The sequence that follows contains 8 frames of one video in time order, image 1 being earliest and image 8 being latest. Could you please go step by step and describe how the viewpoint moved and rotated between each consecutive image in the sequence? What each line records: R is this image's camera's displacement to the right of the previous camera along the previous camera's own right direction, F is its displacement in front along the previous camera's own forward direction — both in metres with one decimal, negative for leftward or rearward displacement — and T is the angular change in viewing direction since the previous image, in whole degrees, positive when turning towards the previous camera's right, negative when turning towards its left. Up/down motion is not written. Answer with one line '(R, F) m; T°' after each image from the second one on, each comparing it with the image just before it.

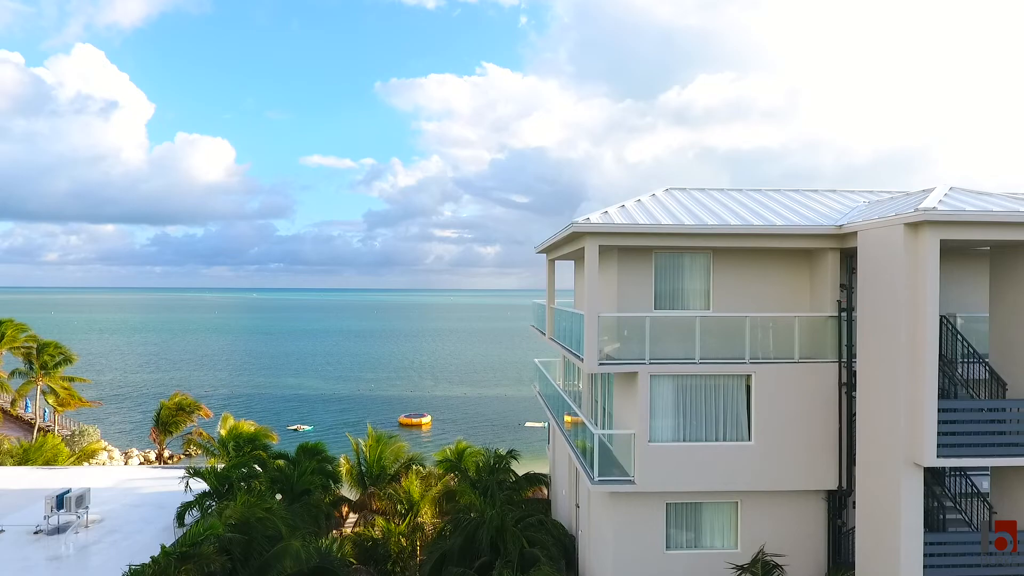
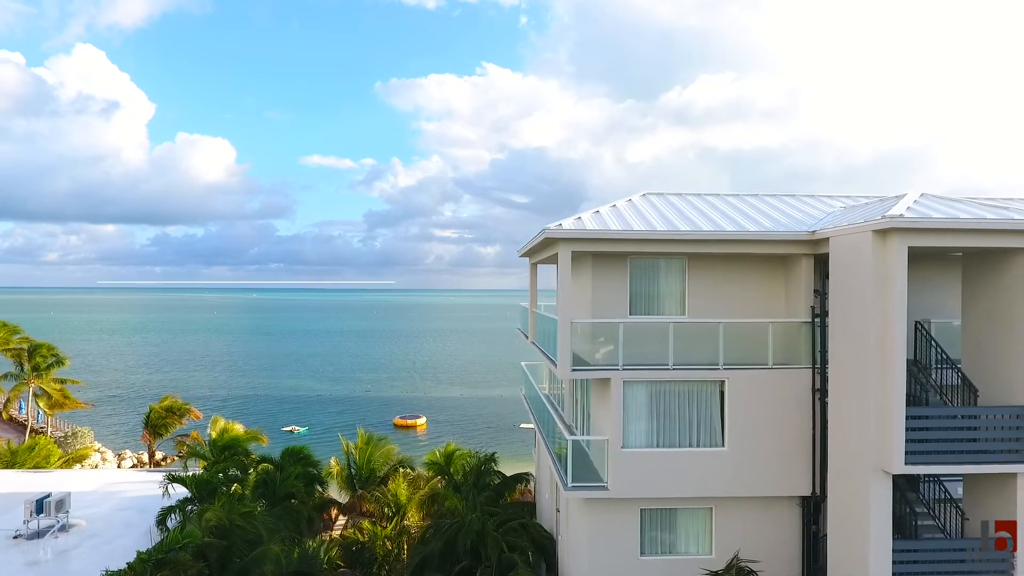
(+0.5, 0.0) m; 0°
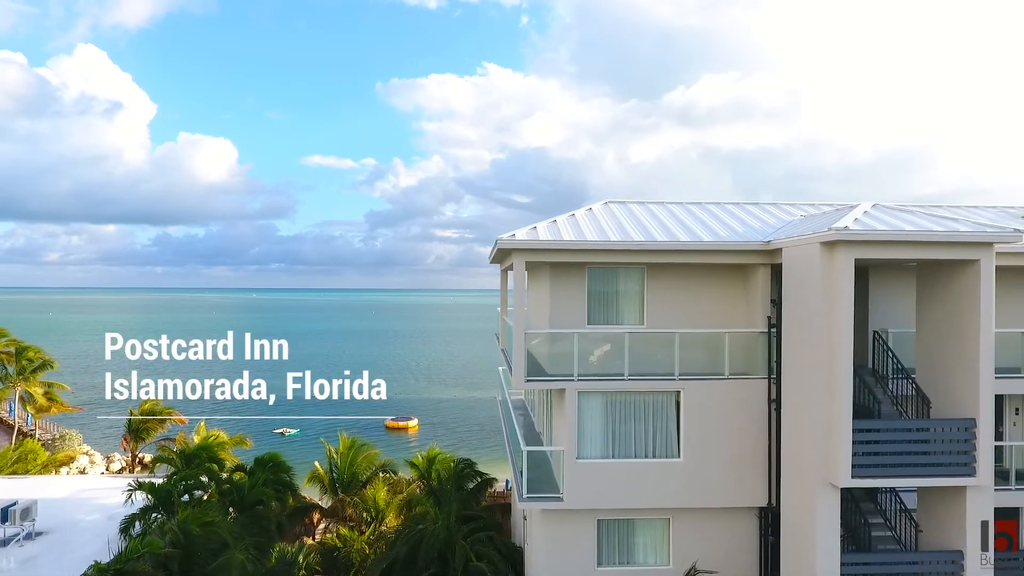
(+0.9, 0.0) m; 0°
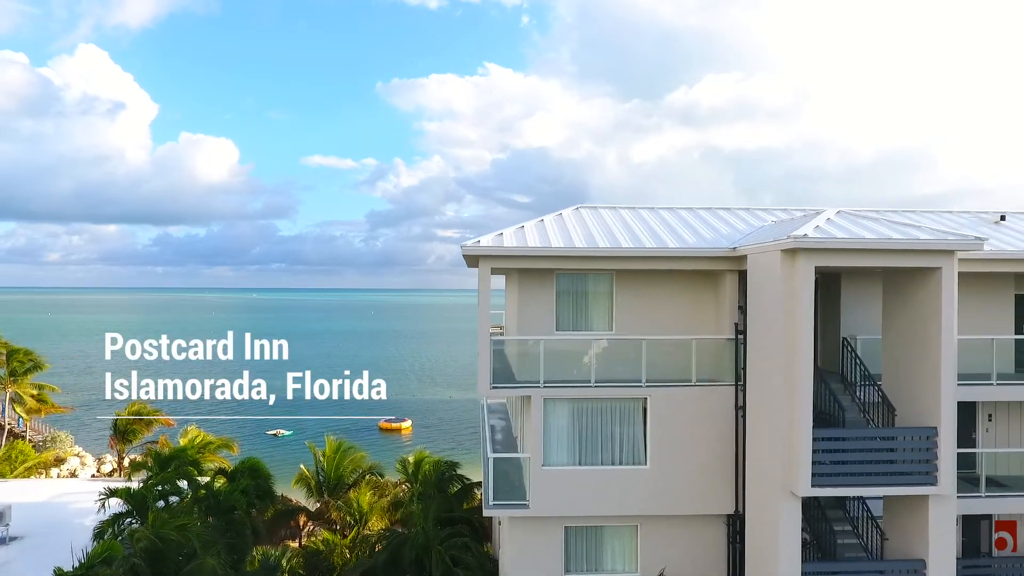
(+0.7, +0.1) m; 0°
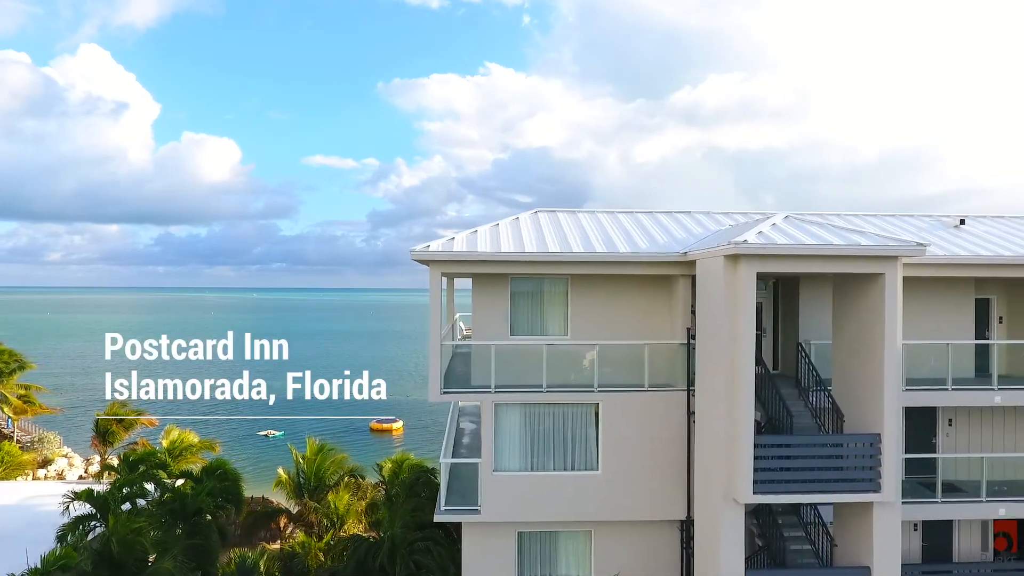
(+1.0, 0.0) m; 0°
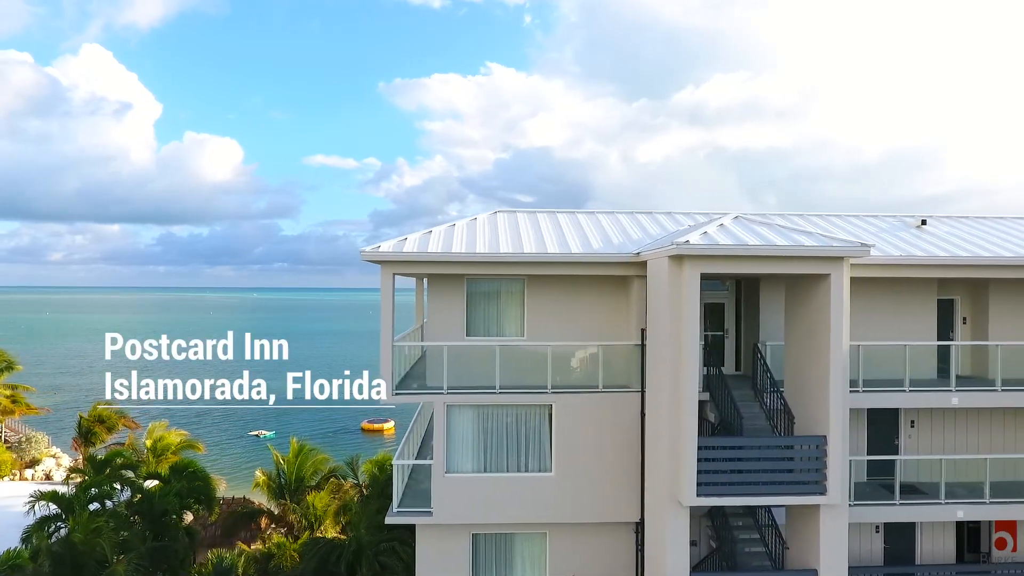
(+0.9, +0.1) m; 0°
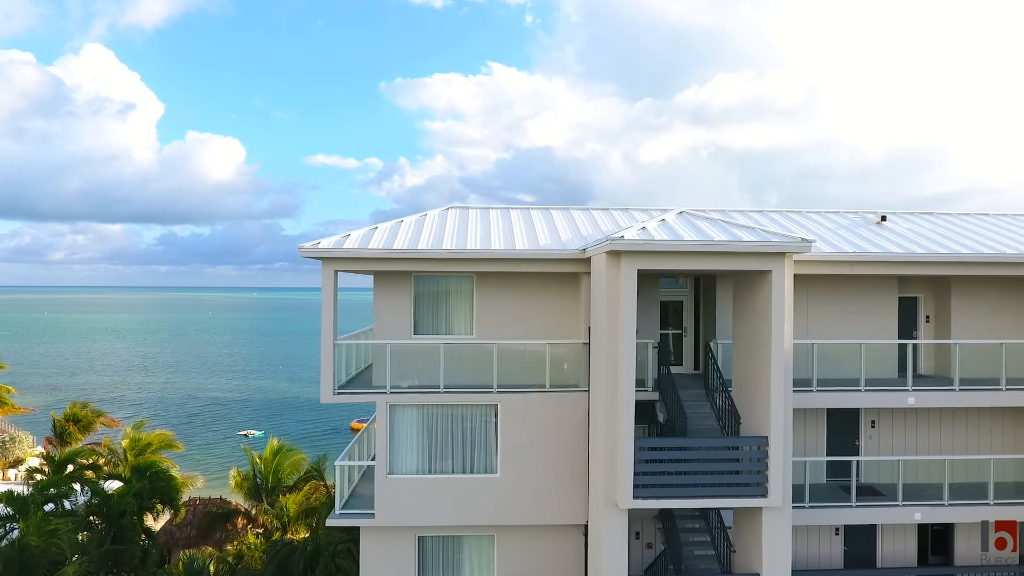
(+1.1, +0.3) m; 0°
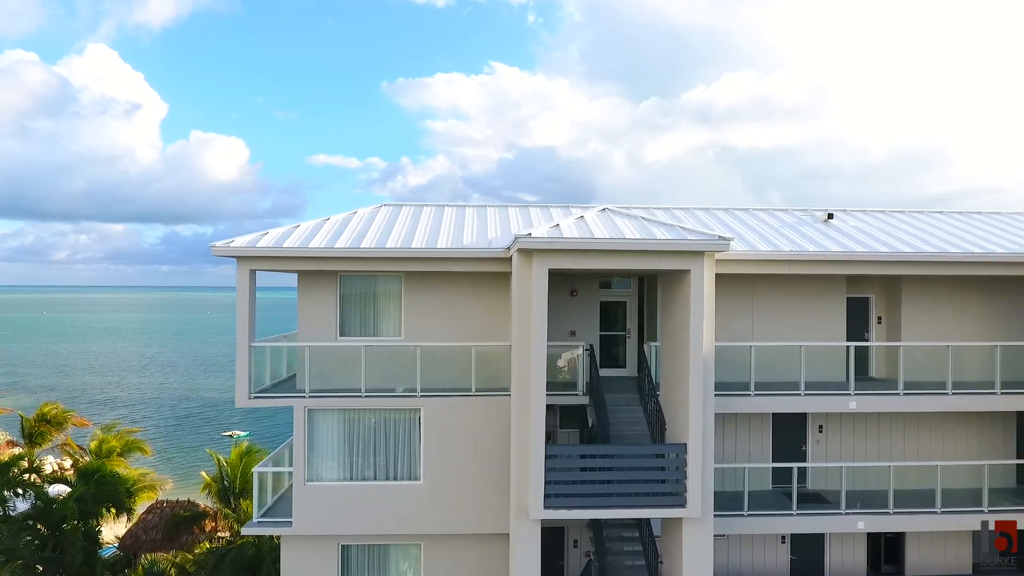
(+1.4, +0.4) m; 0°
